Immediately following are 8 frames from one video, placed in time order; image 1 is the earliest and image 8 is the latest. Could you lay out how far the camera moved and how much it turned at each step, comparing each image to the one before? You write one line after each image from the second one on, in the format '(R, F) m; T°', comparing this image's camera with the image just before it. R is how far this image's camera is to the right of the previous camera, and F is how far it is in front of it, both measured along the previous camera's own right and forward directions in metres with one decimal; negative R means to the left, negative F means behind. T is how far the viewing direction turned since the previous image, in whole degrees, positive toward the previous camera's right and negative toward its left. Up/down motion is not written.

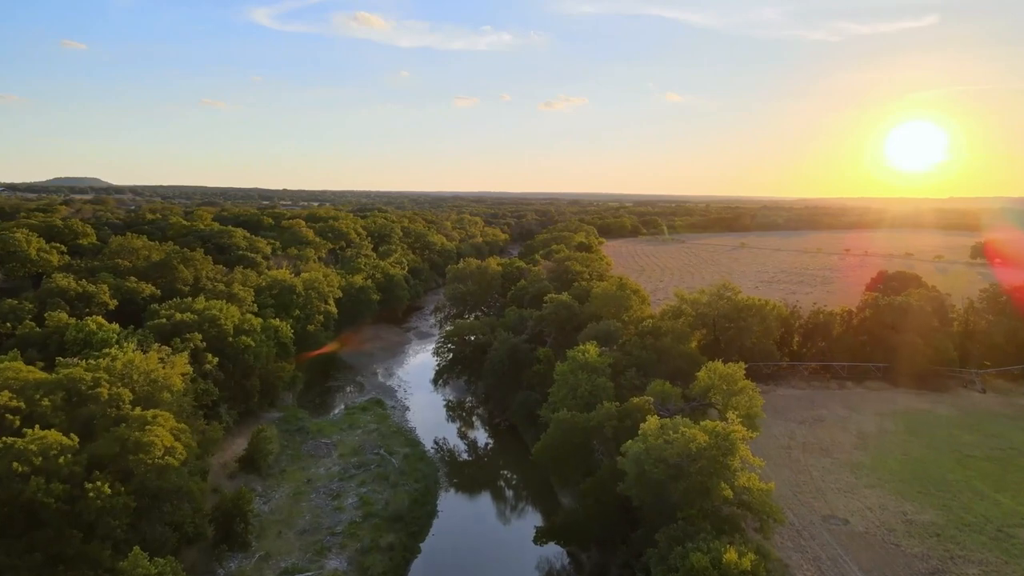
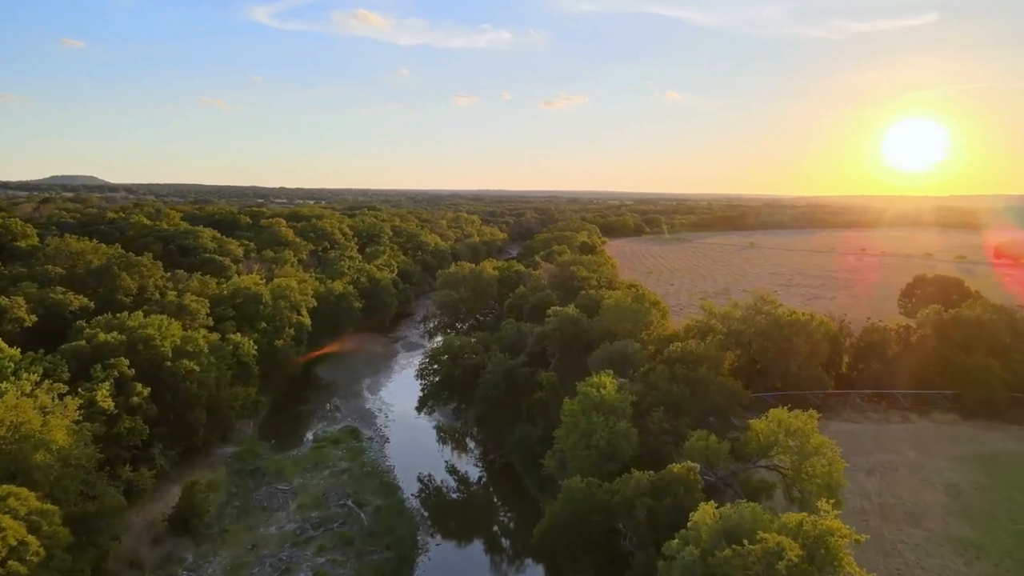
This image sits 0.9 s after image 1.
(+0.1, +4.9) m; 0°
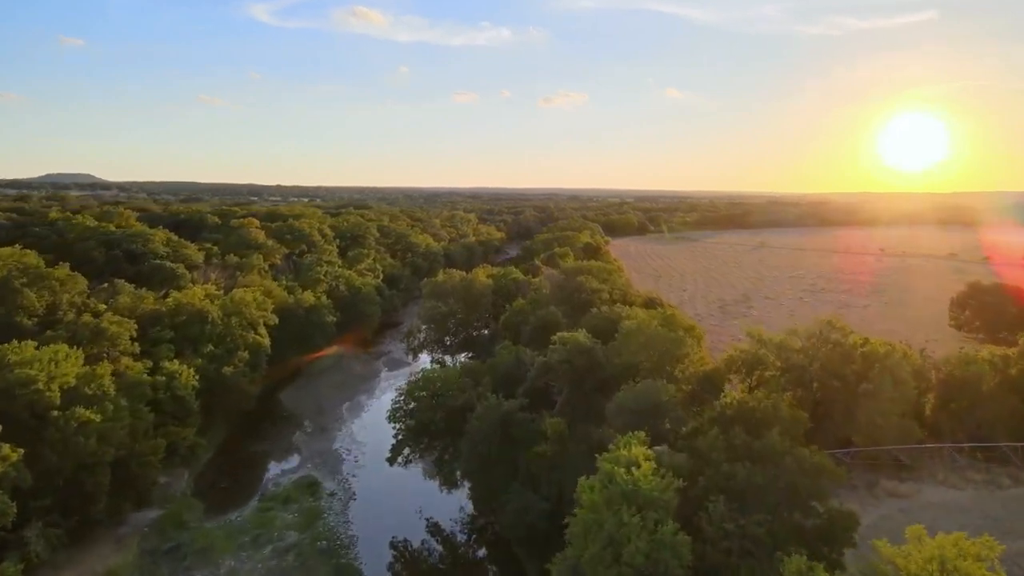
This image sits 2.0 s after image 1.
(+0.1, +5.6) m; 0°
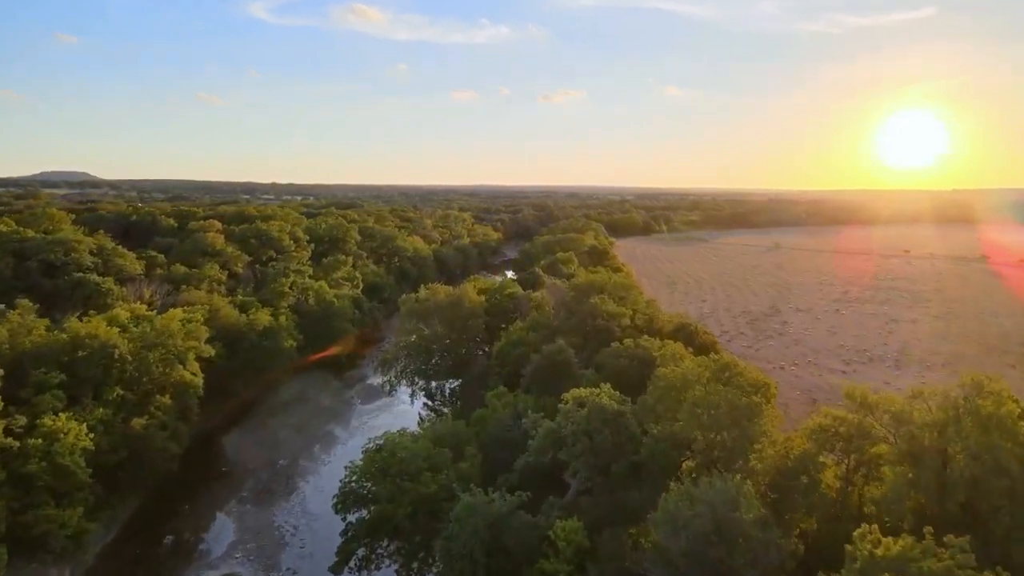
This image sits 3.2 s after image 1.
(+0.1, +6.4) m; 0°
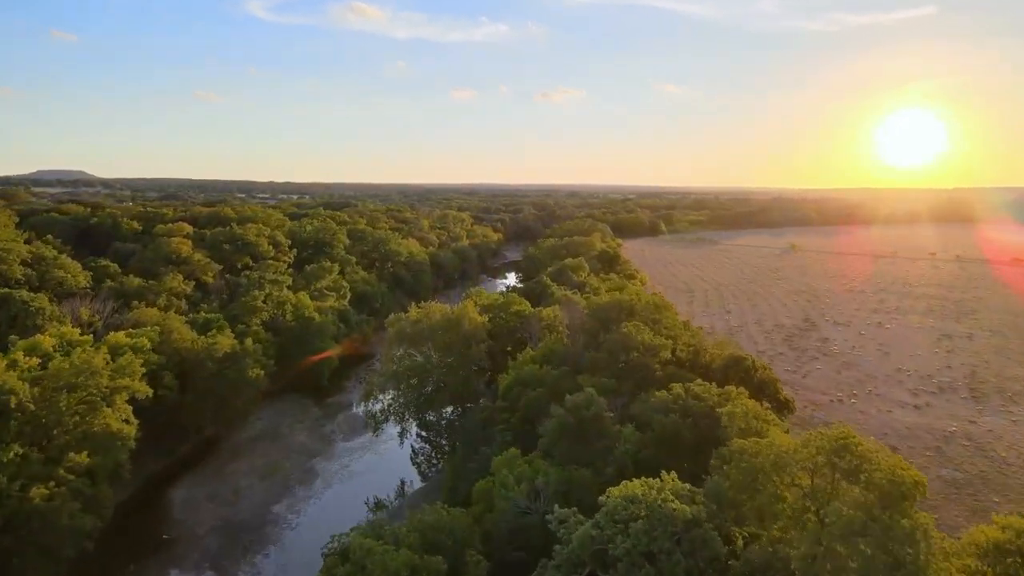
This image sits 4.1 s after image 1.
(-0.3, +4.9) m; 0°
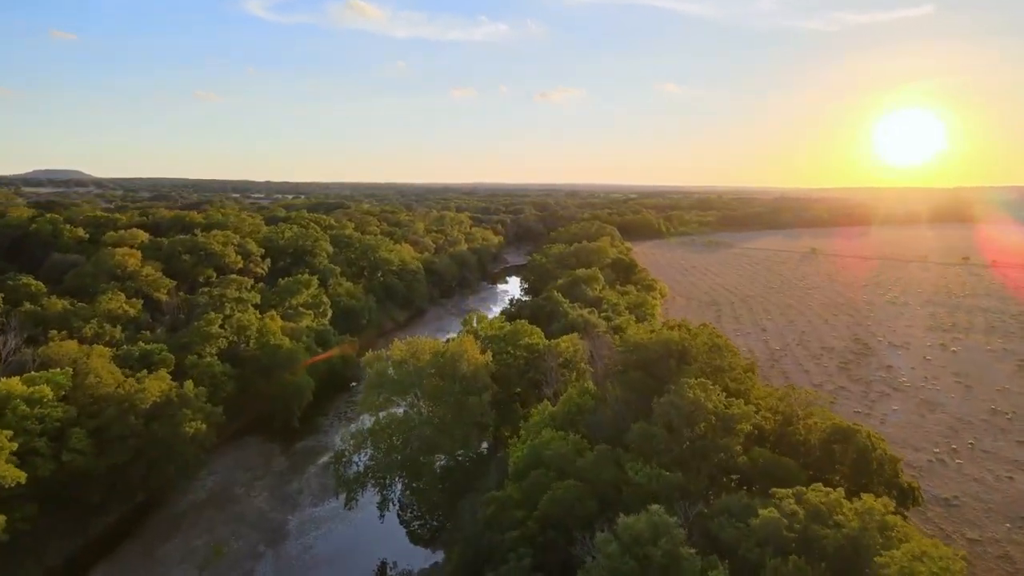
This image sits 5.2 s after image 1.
(-0.2, +5.7) m; 0°
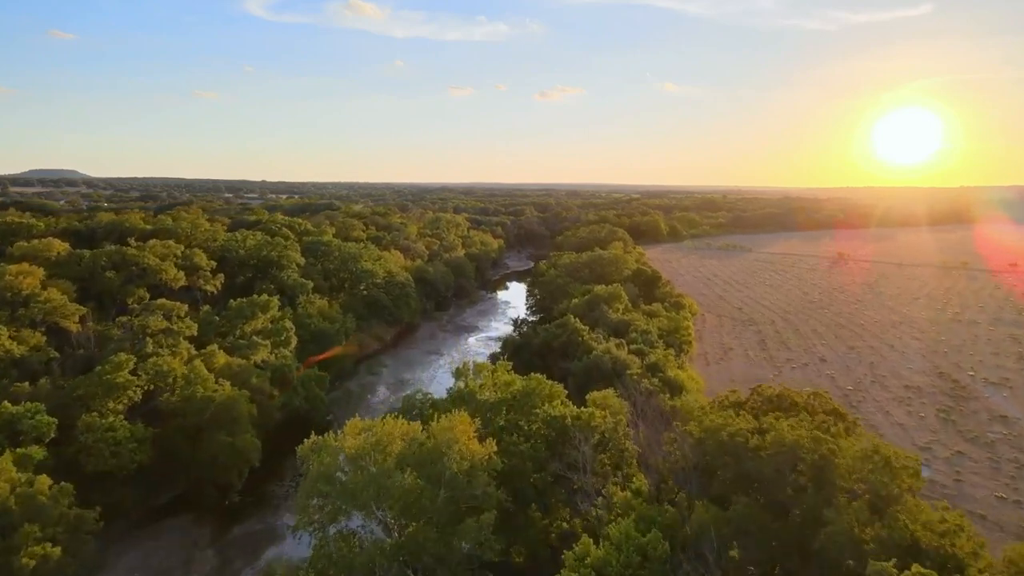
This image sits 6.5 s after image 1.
(-0.2, +7.0) m; 0°
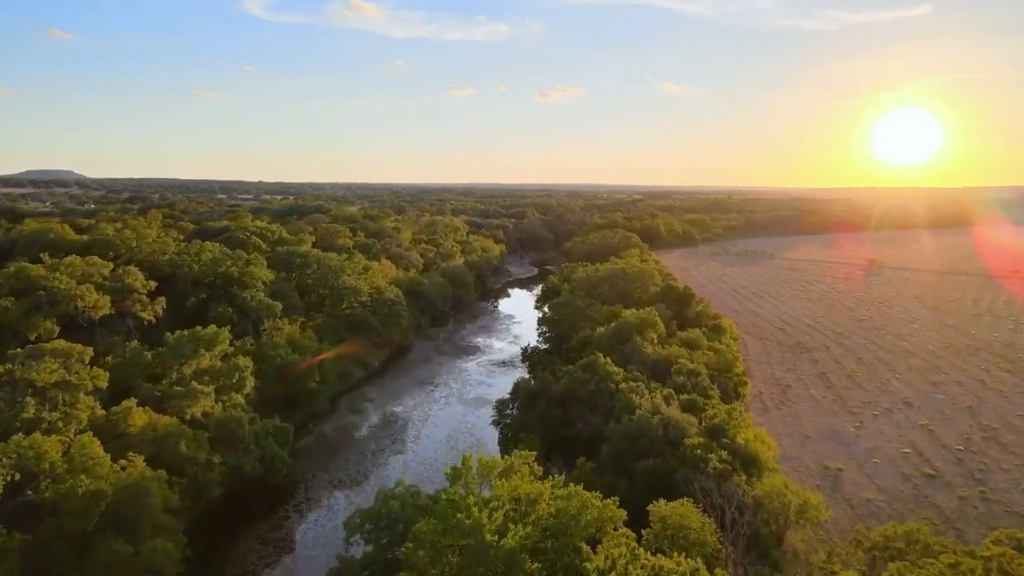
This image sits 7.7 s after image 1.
(-0.3, +6.3) m; 0°
